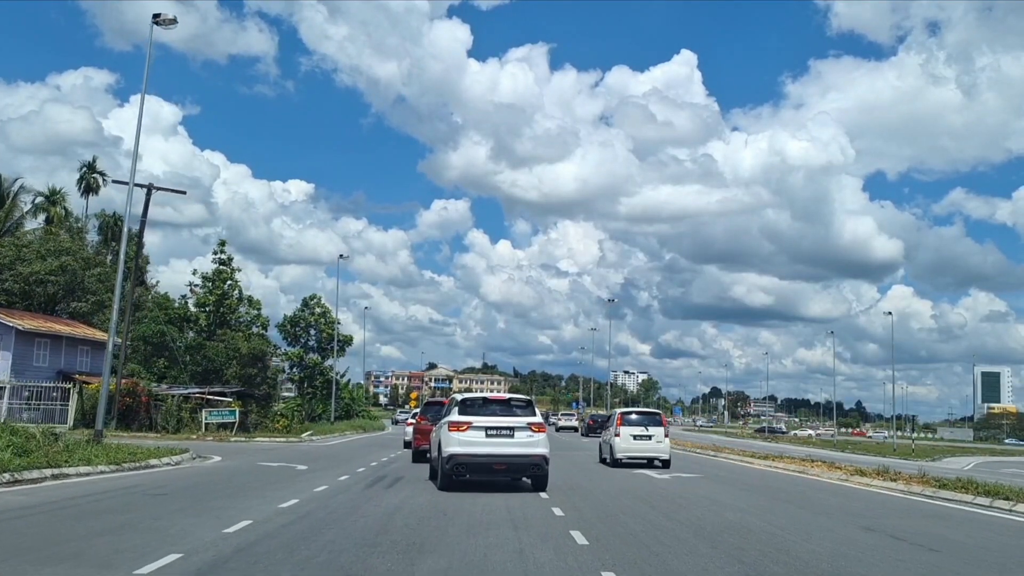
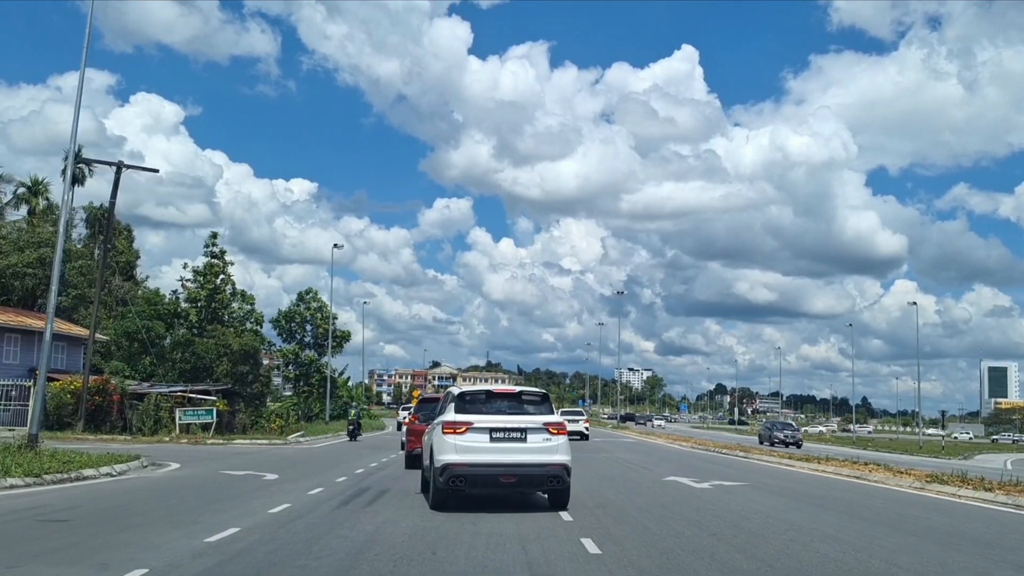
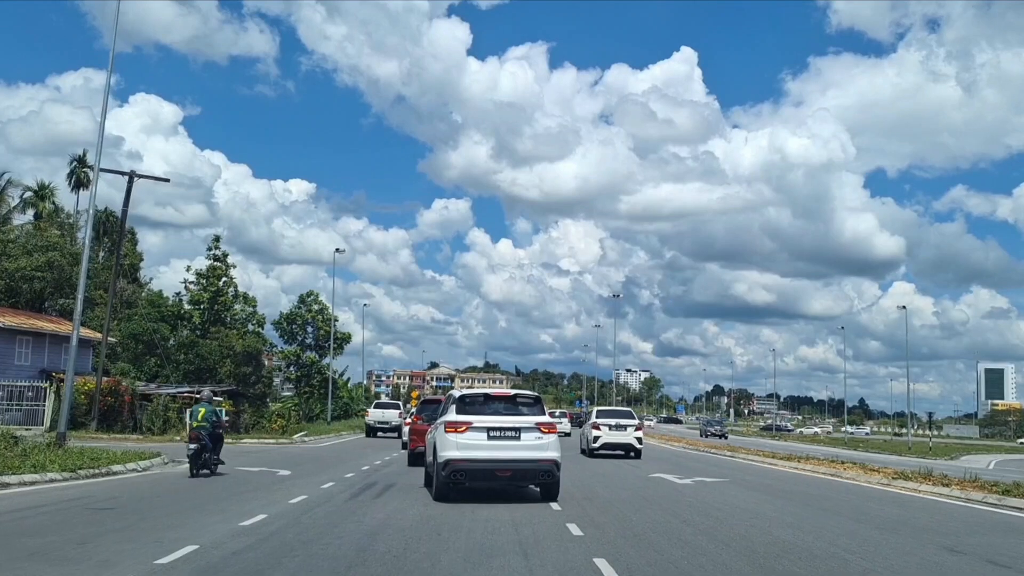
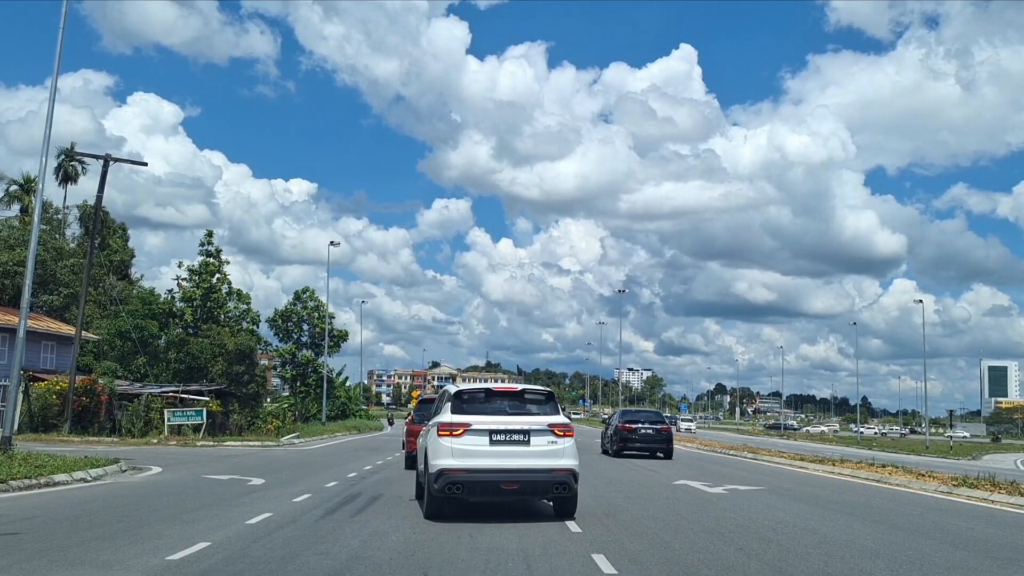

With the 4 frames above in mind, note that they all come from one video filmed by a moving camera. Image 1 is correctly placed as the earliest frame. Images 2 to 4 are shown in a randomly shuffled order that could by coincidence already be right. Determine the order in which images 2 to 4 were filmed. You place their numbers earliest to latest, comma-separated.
3, 2, 4
